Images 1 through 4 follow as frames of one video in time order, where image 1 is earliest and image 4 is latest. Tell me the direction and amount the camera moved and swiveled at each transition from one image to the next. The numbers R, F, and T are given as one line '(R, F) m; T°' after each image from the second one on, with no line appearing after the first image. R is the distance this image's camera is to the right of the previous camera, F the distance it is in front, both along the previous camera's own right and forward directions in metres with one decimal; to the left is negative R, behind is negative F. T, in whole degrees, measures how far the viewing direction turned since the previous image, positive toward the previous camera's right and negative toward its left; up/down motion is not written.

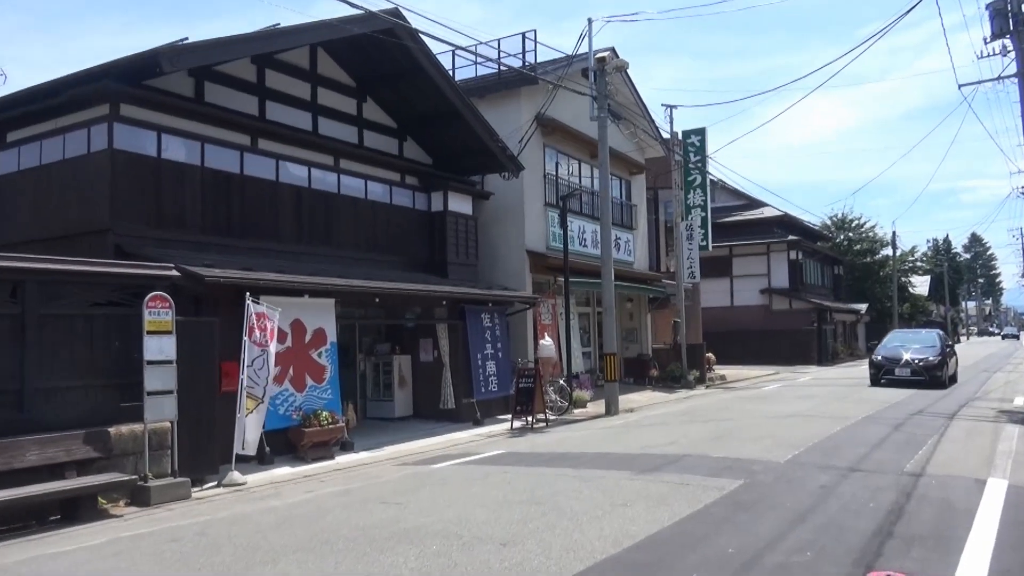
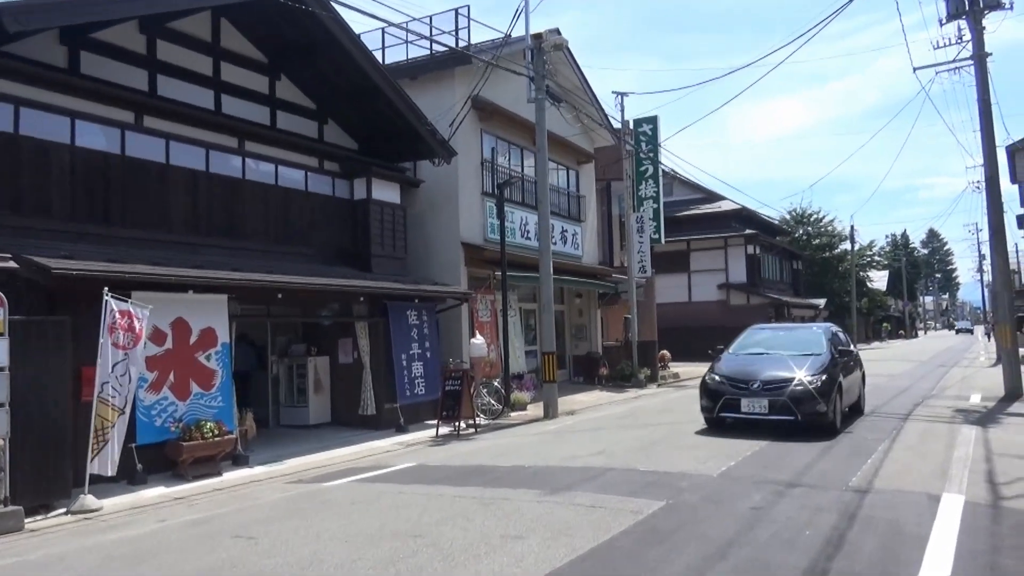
(+0.8, +1.3) m; +2°
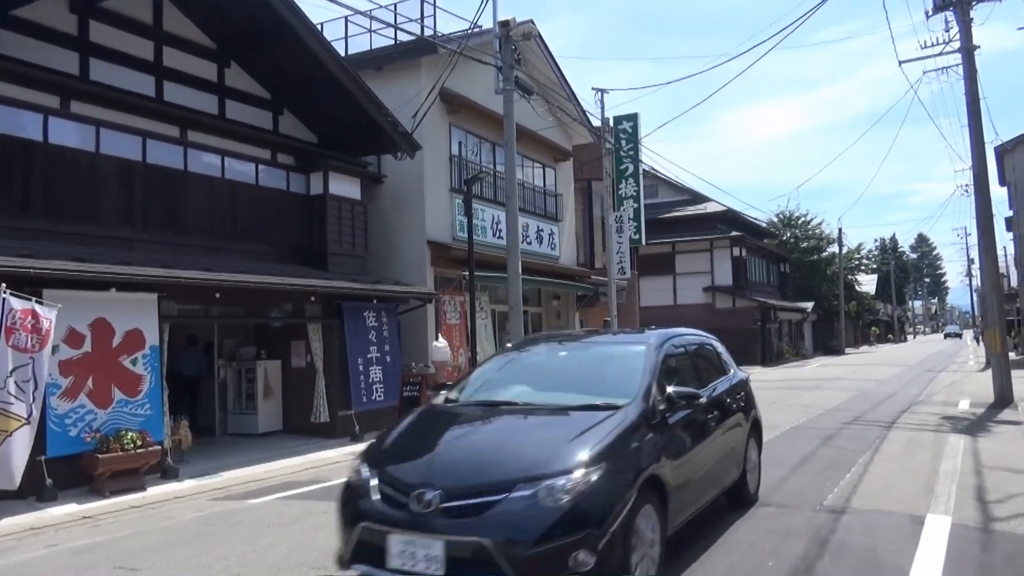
(+0.5, +0.9) m; +1°
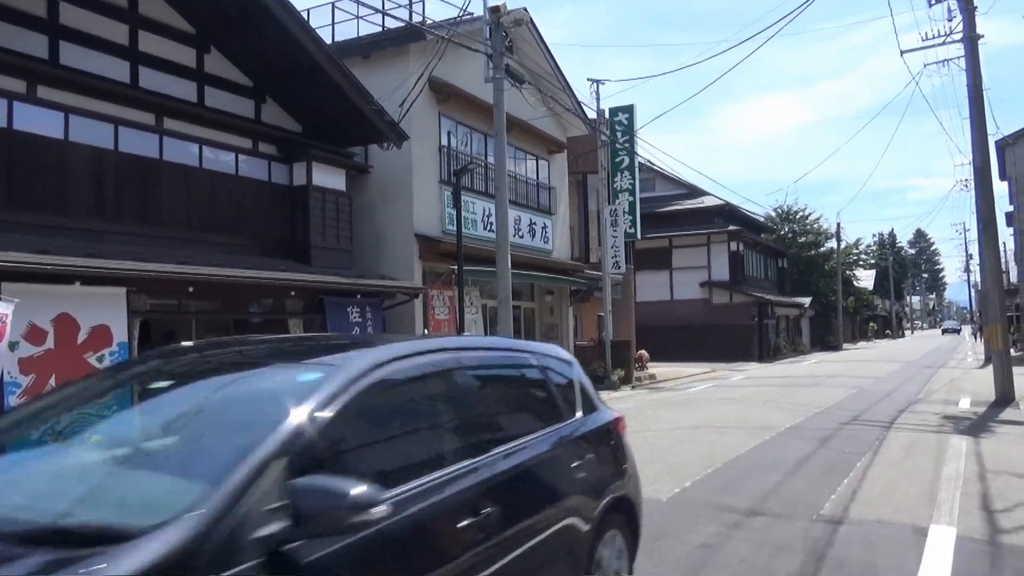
(+0.2, +0.4) m; 0°
